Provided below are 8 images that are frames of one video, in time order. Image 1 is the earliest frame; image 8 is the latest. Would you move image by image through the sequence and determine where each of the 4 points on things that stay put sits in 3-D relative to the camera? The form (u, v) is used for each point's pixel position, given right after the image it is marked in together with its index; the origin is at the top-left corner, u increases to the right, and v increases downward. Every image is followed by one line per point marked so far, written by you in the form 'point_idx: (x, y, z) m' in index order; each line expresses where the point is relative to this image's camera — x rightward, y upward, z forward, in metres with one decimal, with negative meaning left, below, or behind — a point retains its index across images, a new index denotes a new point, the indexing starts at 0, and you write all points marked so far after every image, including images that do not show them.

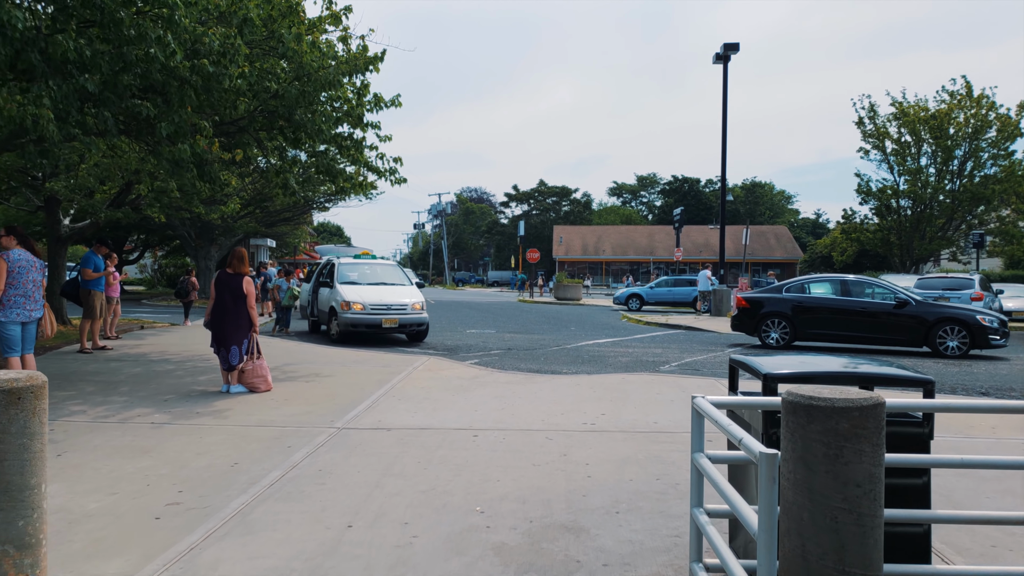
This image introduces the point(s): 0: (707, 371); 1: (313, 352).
0: (+3.0, -1.3, +11.3) m
1: (-3.2, -1.0, +12.1) m
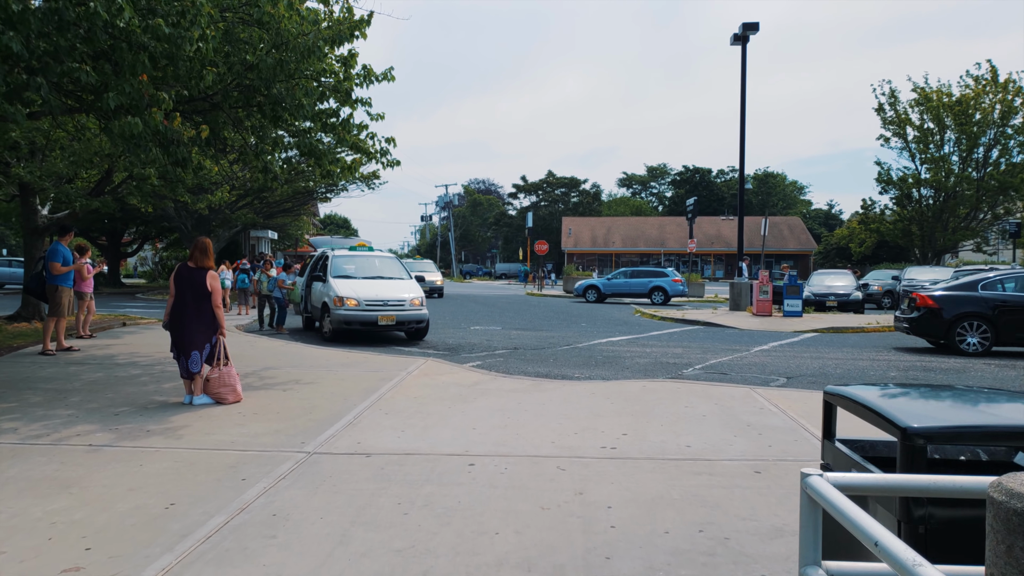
0: (+3.0, -1.2, +10.2) m
1: (-3.1, -1.0, +11.0) m
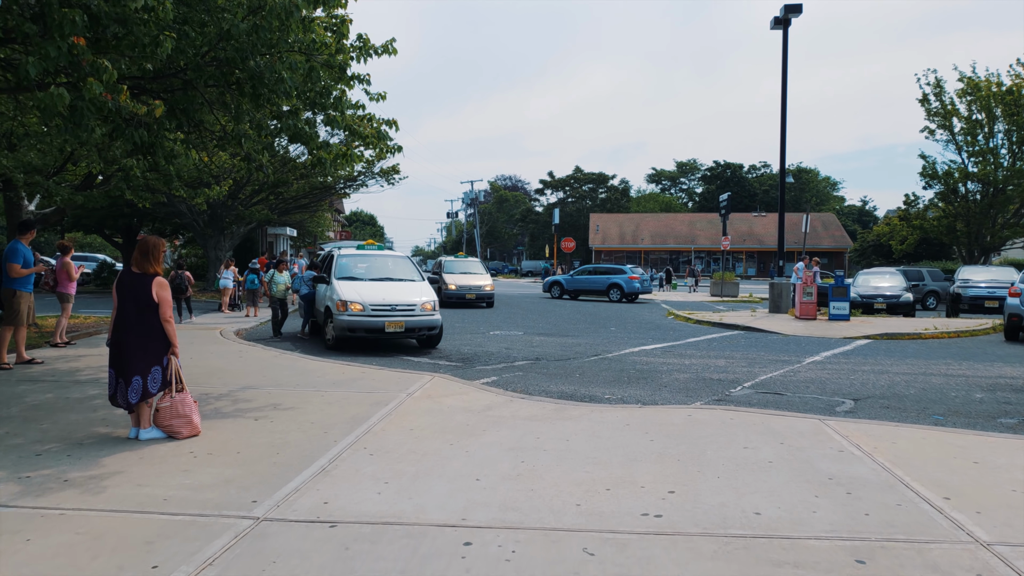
0: (+3.3, -1.3, +8.7) m
1: (-2.8, -1.0, +9.8) m
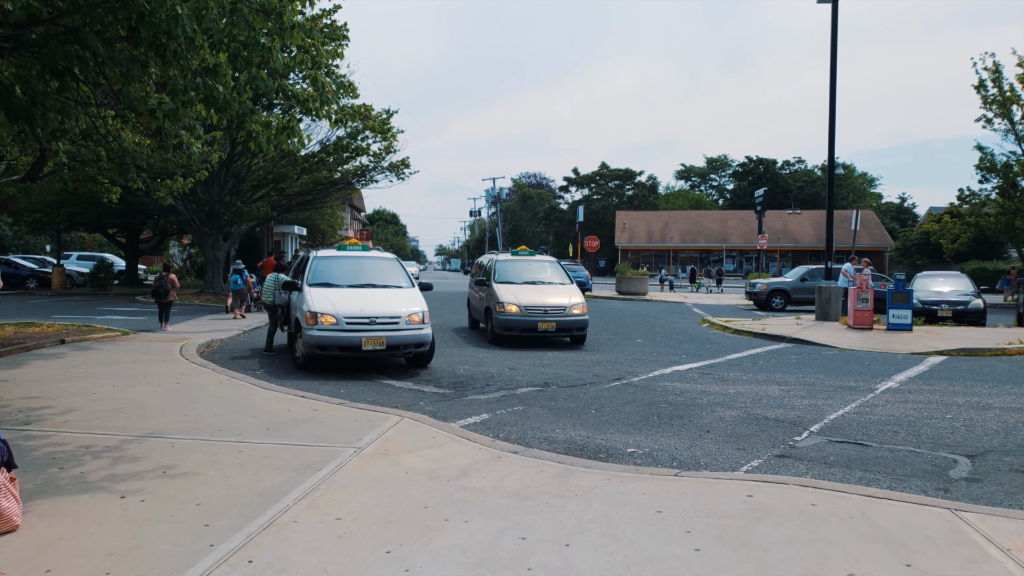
0: (+3.2, -1.4, +6.5) m
1: (-2.8, -1.1, +7.8) m
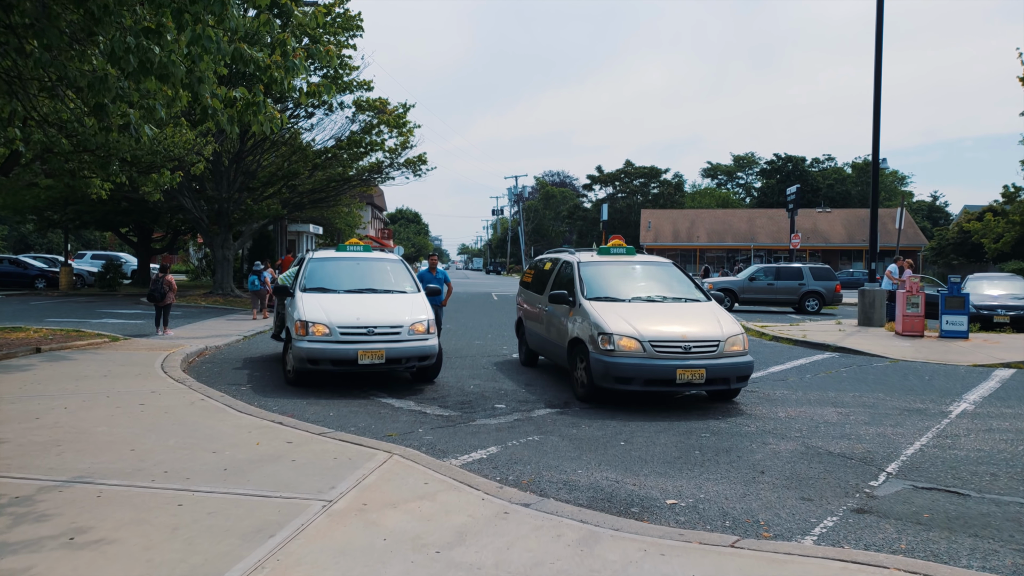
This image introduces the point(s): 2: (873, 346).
0: (+3.3, -1.5, +5.2) m
1: (-2.7, -1.2, +6.6) m
2: (+7.2, -1.1, +14.9) m
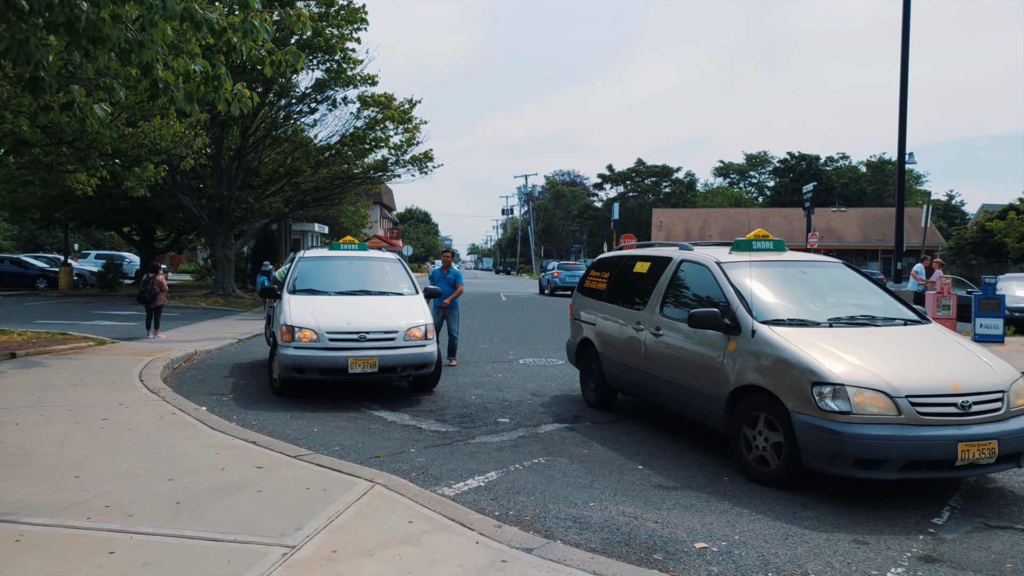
0: (+3.3, -1.5, +4.3) m
1: (-2.7, -1.2, +5.9) m
2: (+7.3, -1.2, +14.1) m
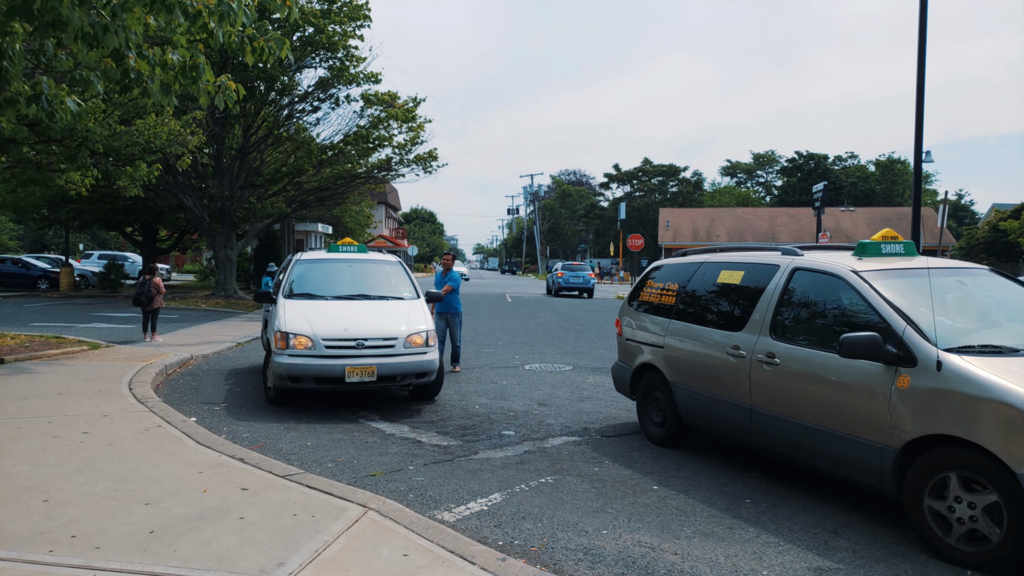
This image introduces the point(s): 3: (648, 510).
0: (+3.3, -1.6, +3.9) m
1: (-2.7, -1.3, +5.5) m
2: (+7.4, -1.2, +13.6) m
3: (+0.9, -1.4, +5.0) m
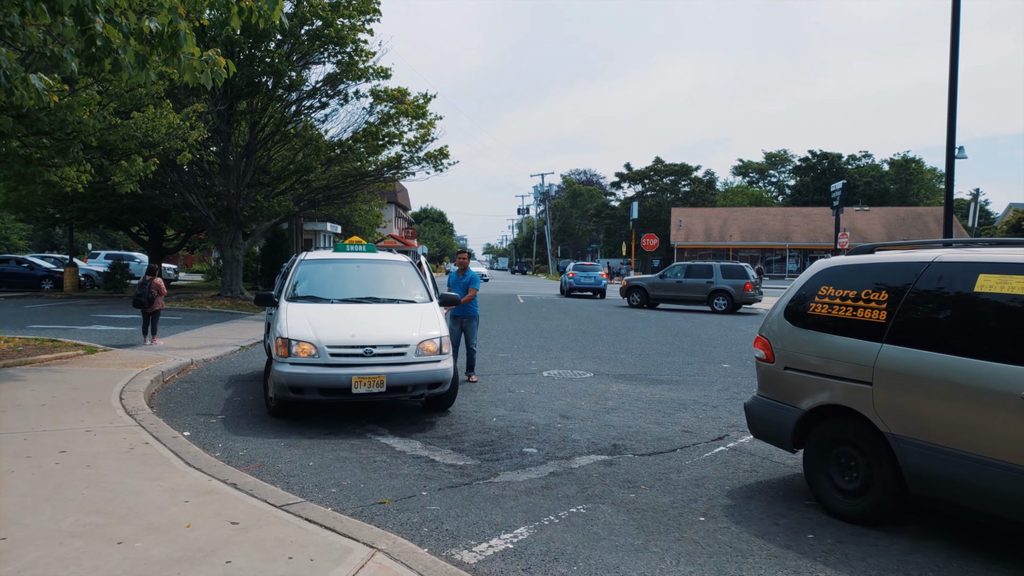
0: (+3.4, -1.6, +3.2) m
1: (-2.5, -1.3, +4.9) m
2: (+7.7, -1.3, +12.9) m
3: (+1.1, -1.5, +4.3) m
